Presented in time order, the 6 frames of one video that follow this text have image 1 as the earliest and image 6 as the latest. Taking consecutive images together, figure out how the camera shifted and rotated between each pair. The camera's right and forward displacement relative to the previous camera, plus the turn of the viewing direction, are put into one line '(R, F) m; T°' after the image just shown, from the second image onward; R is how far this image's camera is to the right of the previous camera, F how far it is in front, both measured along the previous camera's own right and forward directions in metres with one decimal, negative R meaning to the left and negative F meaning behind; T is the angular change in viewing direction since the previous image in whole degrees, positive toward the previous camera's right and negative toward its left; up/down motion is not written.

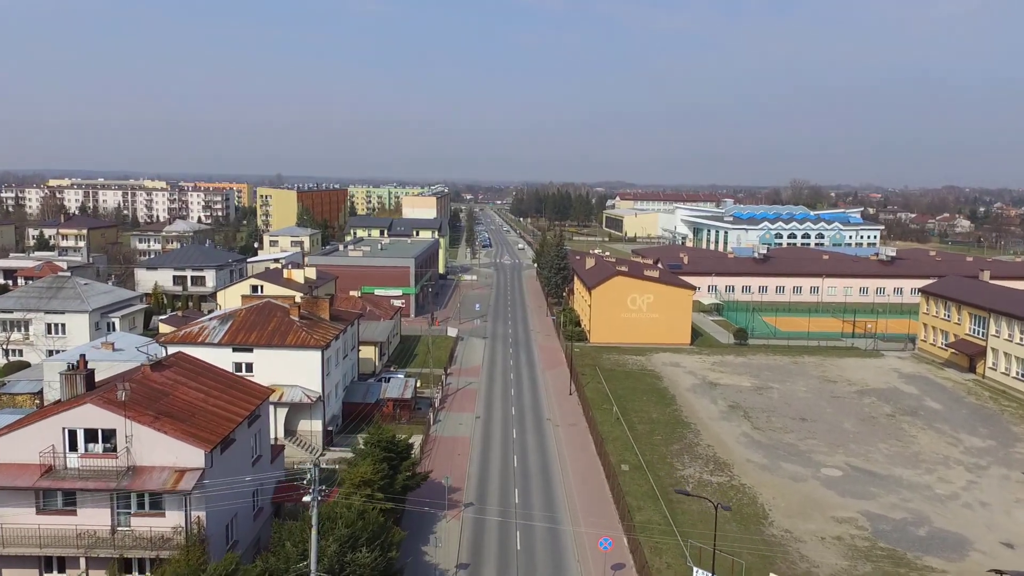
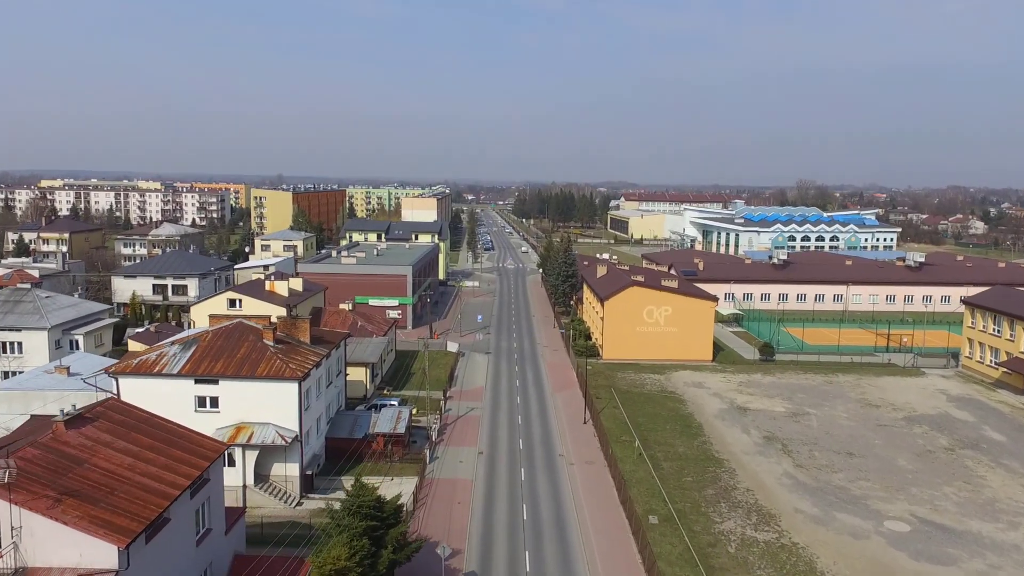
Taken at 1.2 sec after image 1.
(-0.2, +3.7) m; 0°
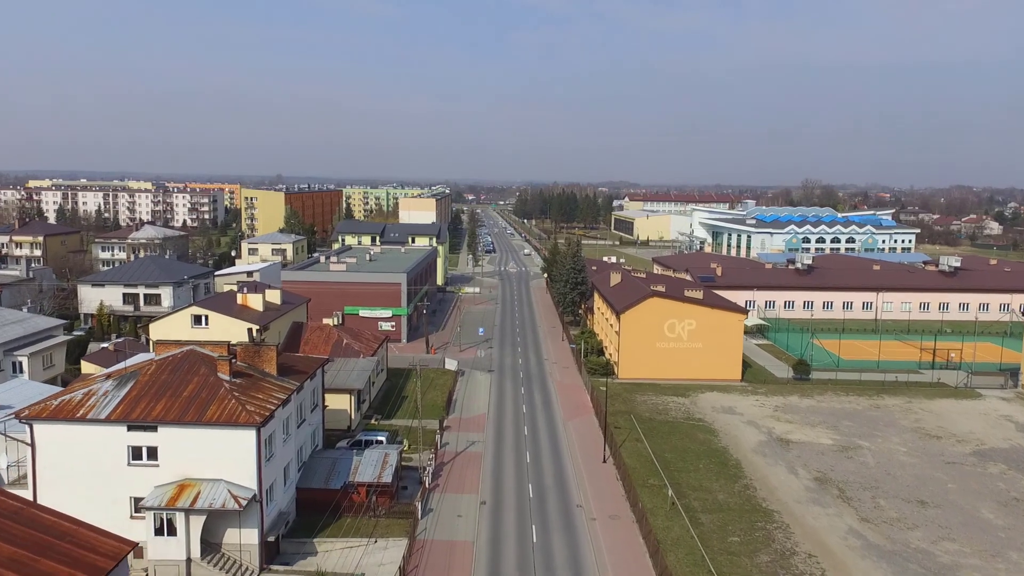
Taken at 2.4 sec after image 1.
(-0.2, +4.3) m; 0°
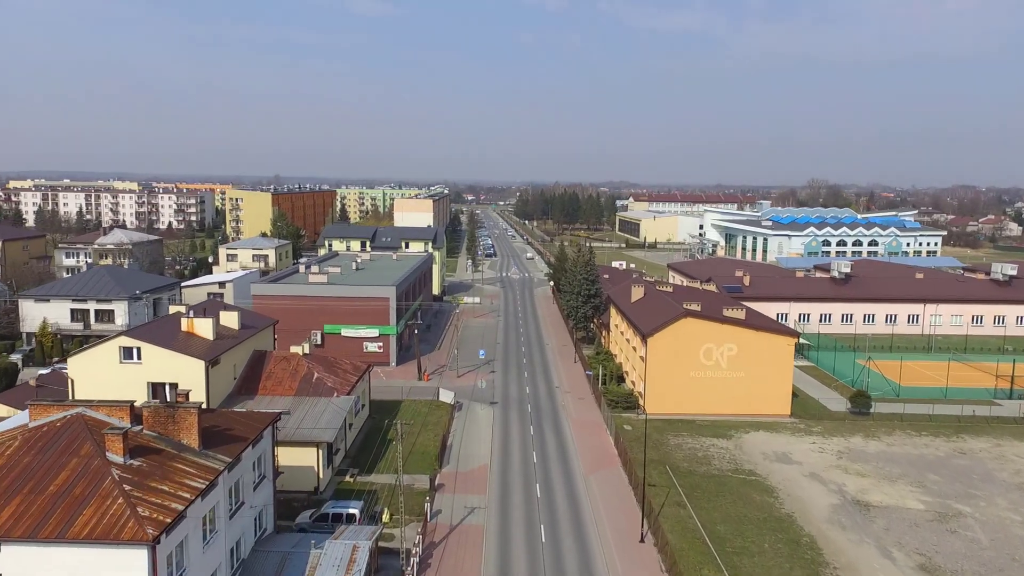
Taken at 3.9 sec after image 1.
(-0.3, +5.8) m; 0°
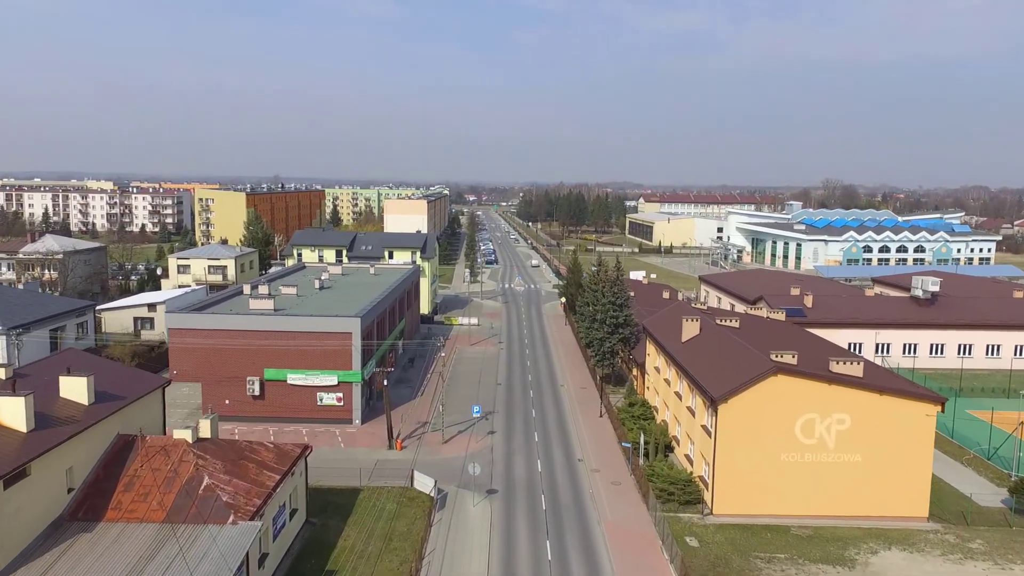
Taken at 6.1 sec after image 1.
(-0.1, +10.0) m; 0°
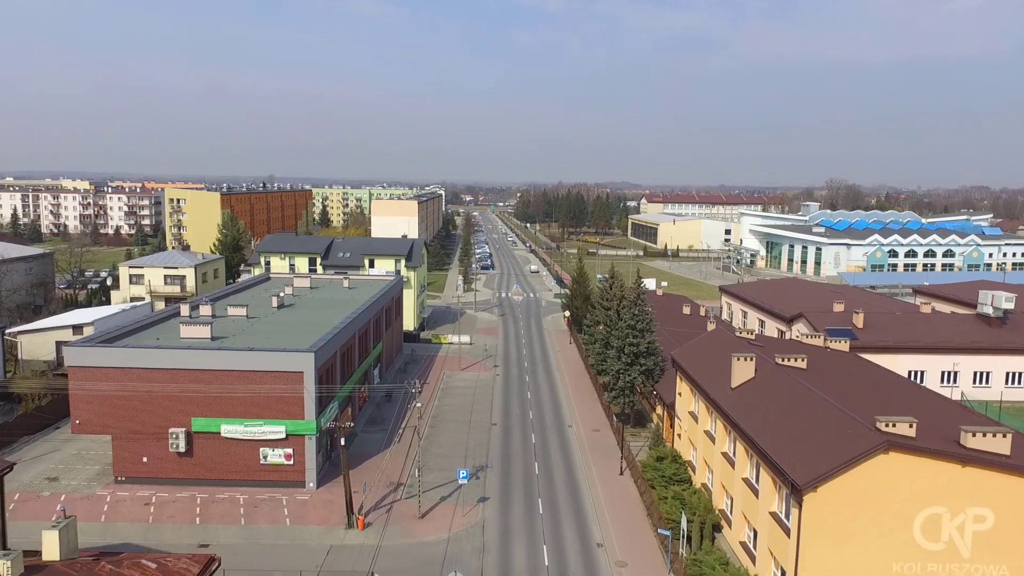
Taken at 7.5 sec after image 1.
(0.0, +6.3) m; 0°
